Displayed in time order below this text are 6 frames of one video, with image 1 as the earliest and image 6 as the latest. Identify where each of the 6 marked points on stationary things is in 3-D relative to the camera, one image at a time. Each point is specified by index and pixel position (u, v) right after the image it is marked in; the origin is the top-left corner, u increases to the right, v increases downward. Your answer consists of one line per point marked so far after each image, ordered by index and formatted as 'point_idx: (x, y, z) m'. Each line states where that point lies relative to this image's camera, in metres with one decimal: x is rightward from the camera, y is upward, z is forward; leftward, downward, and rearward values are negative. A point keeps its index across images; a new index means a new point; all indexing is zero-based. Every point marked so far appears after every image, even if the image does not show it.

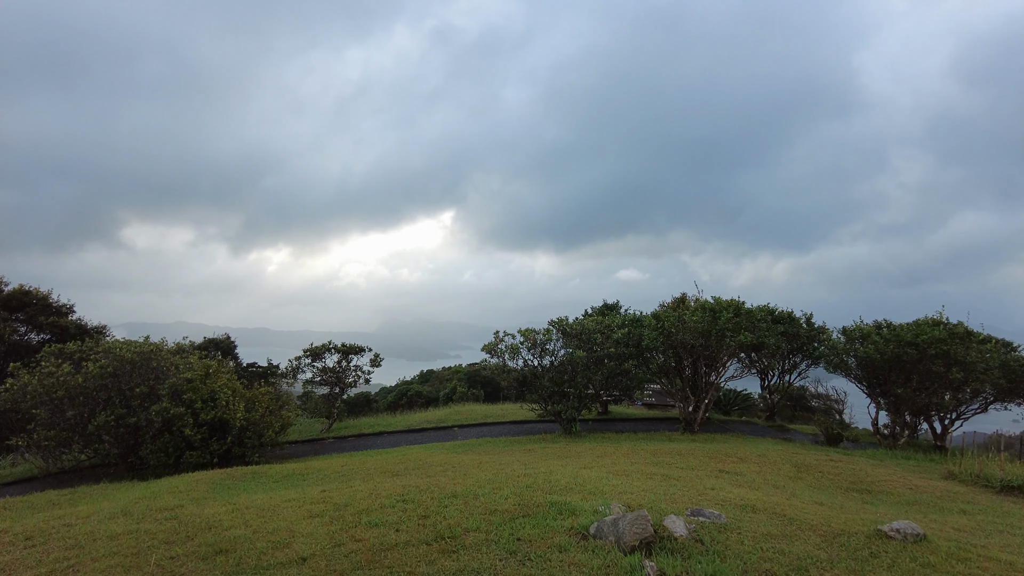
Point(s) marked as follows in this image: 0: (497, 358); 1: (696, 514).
0: (-0.2, -1.2, +10.9) m
1: (+1.2, -1.5, +4.4) m
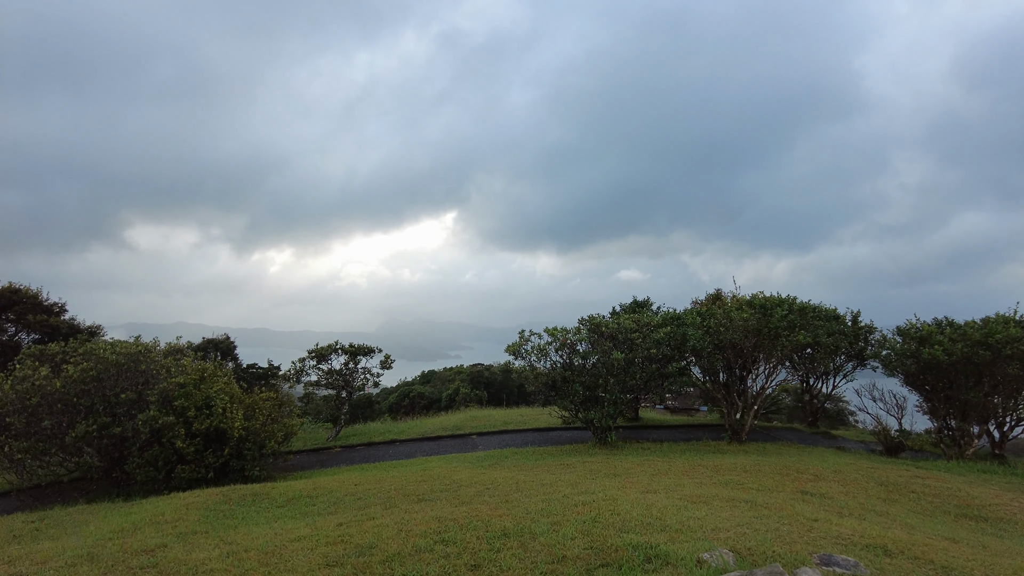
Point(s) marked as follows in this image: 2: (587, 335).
0: (+0.2, -1.1, +9.9) m
1: (+1.6, -1.4, +3.4) m
2: (+1.1, -0.7, +9.5) m
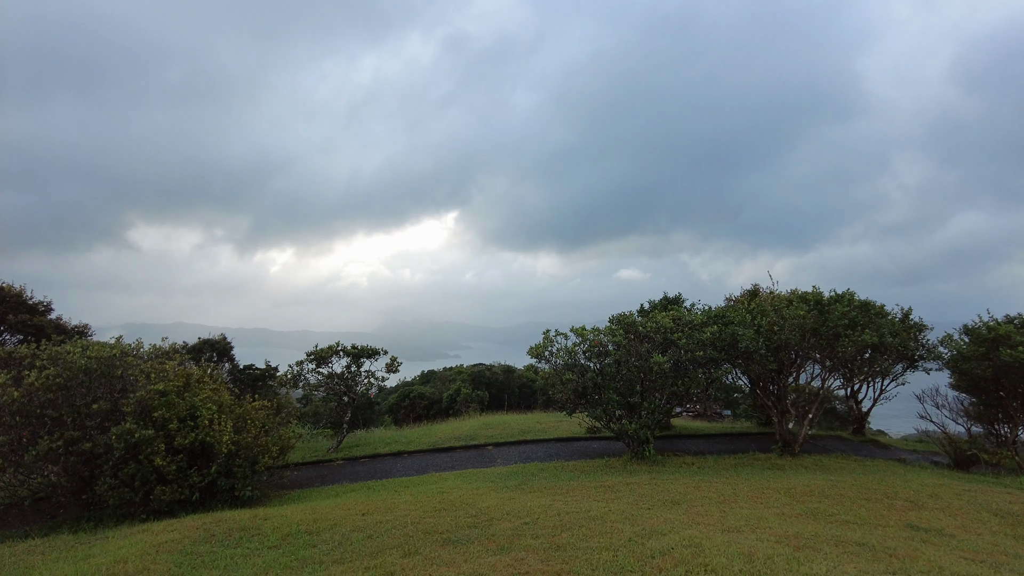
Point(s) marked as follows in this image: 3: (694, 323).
0: (+0.5, -1.0, +8.9) m
1: (+1.9, -1.3, +2.4) m
2: (+1.4, -0.6, +8.4) m
3: (+2.3, -0.5, +8.5) m
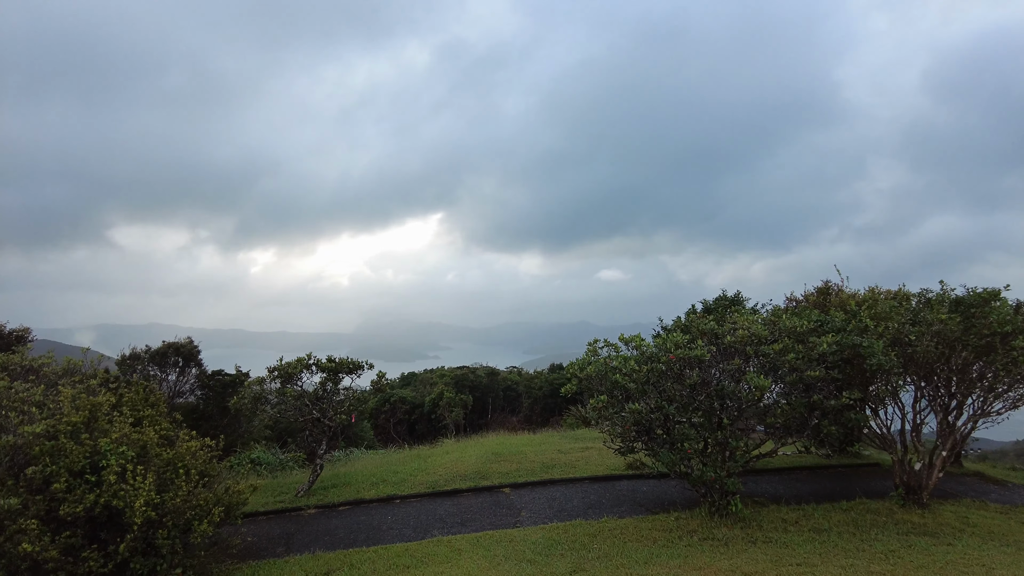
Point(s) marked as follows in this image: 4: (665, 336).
0: (+0.8, -1.0, +6.6) m
1: (+2.5, -1.3, +0.2) m
2: (+1.7, -0.6, +6.2) m
3: (+2.7, -0.4, +6.3) m
4: (+1.5, -0.5, +6.5) m
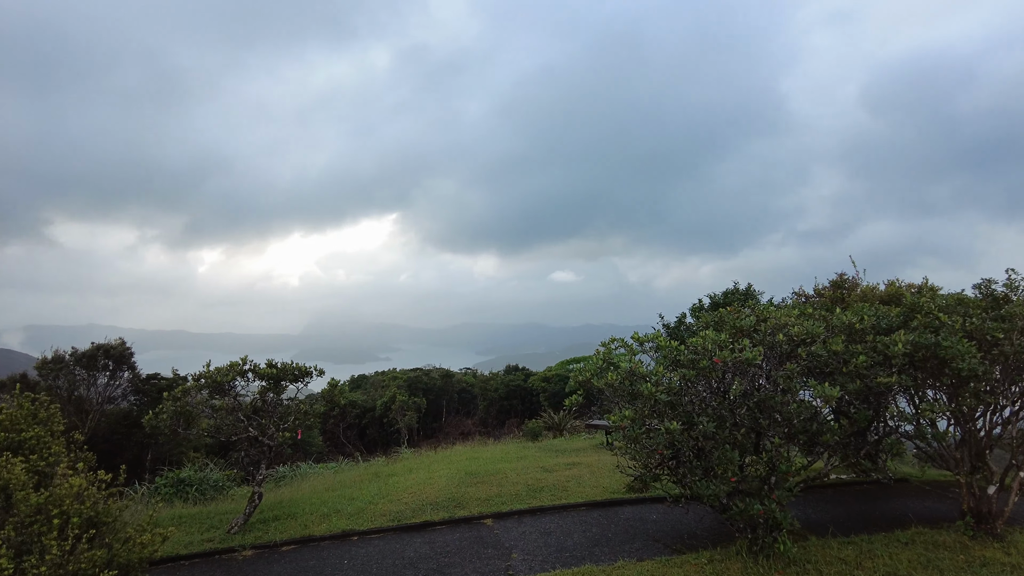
0: (+0.7, -0.9, +5.3) m
1: (+2.8, -1.2, -1.0) m
2: (+1.7, -0.5, +4.9) m
3: (+2.6, -0.3, +5.2) m
4: (+1.4, -0.4, +5.3) m
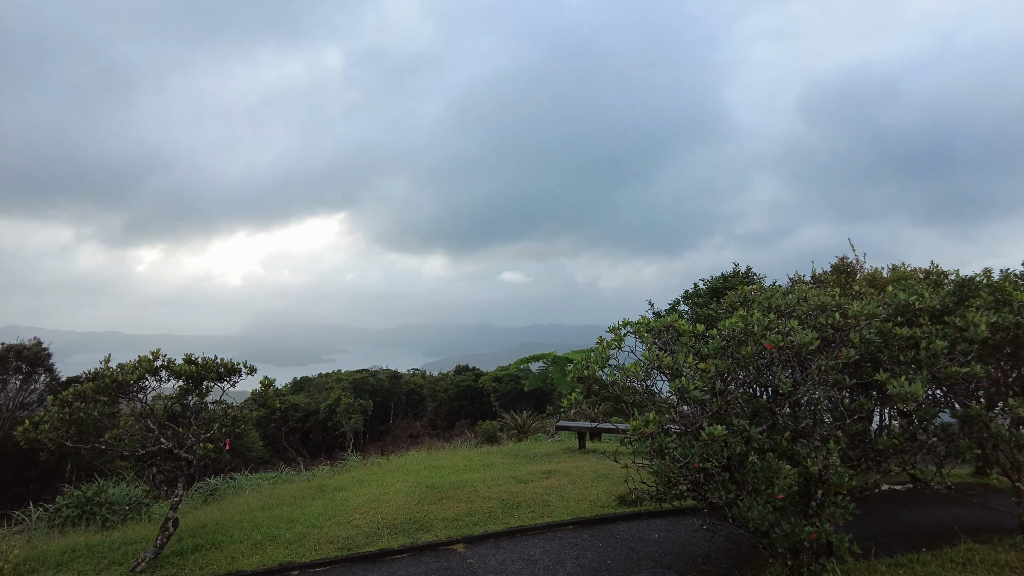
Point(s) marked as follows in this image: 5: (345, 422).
0: (+0.6, -0.7, +4.3) m
1: (+3.2, -1.0, -1.9) m
2: (+1.6, -0.3, +4.0) m
3: (+2.5, -0.1, +4.3) m
4: (+1.3, -0.2, +4.3) m
5: (-4.5, -3.7, +18.3) m
